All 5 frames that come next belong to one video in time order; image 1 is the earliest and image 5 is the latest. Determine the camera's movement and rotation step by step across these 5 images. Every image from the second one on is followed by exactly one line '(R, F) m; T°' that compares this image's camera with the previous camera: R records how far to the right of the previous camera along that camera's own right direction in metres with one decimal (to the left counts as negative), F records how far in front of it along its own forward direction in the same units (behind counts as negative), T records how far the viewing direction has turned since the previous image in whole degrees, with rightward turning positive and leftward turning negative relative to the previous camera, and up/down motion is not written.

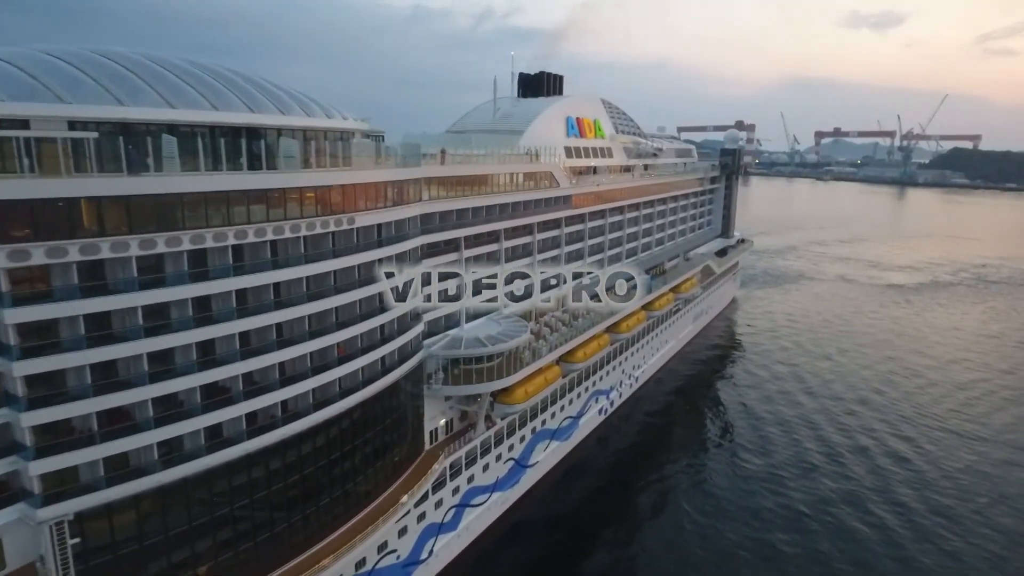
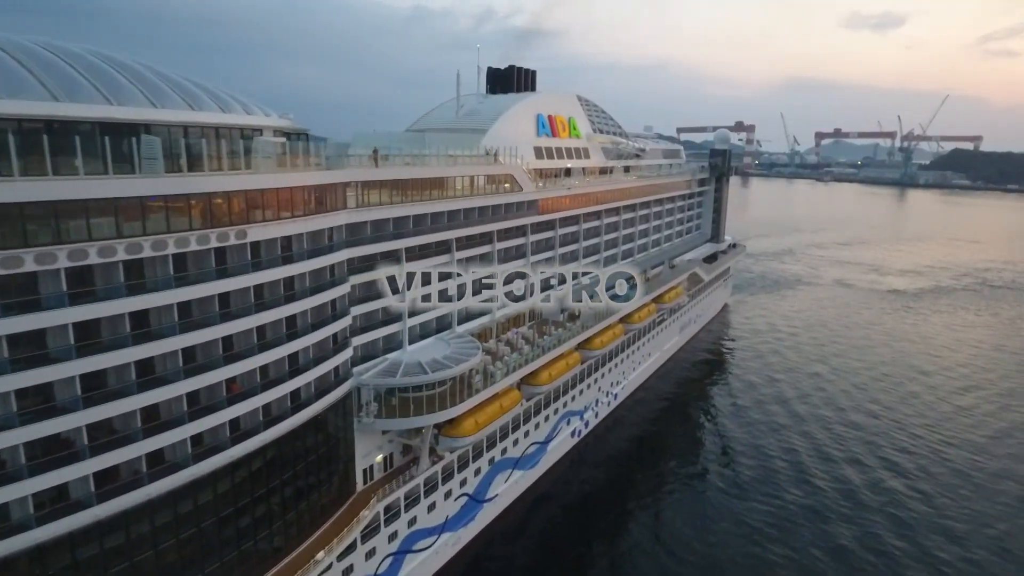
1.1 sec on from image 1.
(+4.1, +2.7) m; 0°
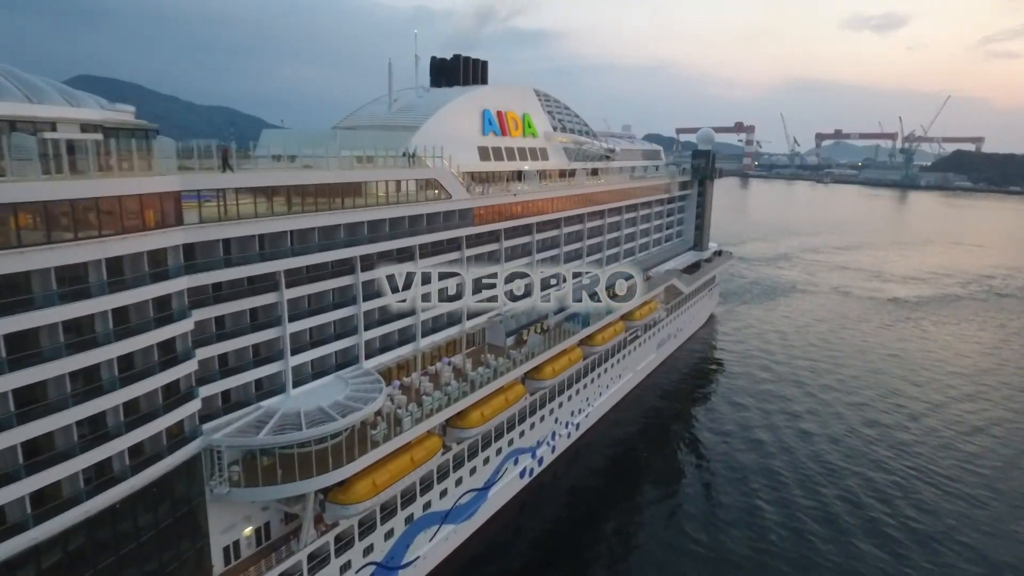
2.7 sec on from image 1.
(+6.2, +4.0) m; 0°
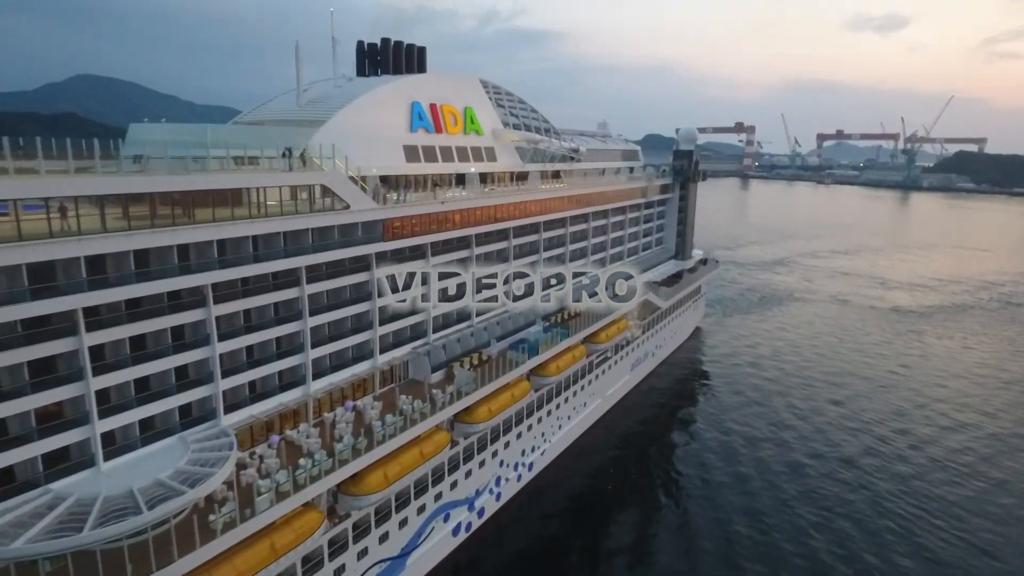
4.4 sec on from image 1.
(+6.1, +4.3) m; 0°
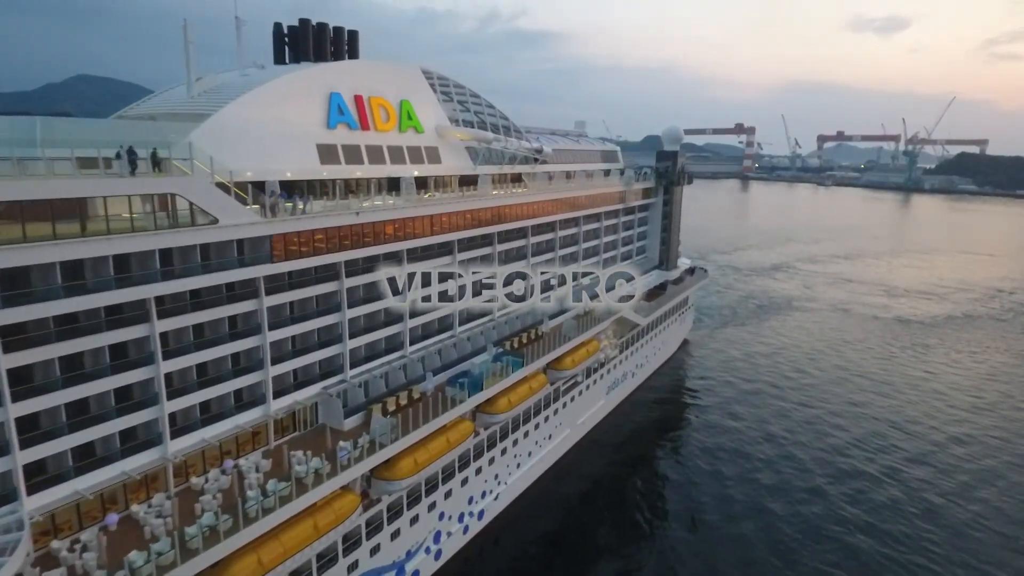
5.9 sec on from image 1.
(+4.9, +3.9) m; 0°
